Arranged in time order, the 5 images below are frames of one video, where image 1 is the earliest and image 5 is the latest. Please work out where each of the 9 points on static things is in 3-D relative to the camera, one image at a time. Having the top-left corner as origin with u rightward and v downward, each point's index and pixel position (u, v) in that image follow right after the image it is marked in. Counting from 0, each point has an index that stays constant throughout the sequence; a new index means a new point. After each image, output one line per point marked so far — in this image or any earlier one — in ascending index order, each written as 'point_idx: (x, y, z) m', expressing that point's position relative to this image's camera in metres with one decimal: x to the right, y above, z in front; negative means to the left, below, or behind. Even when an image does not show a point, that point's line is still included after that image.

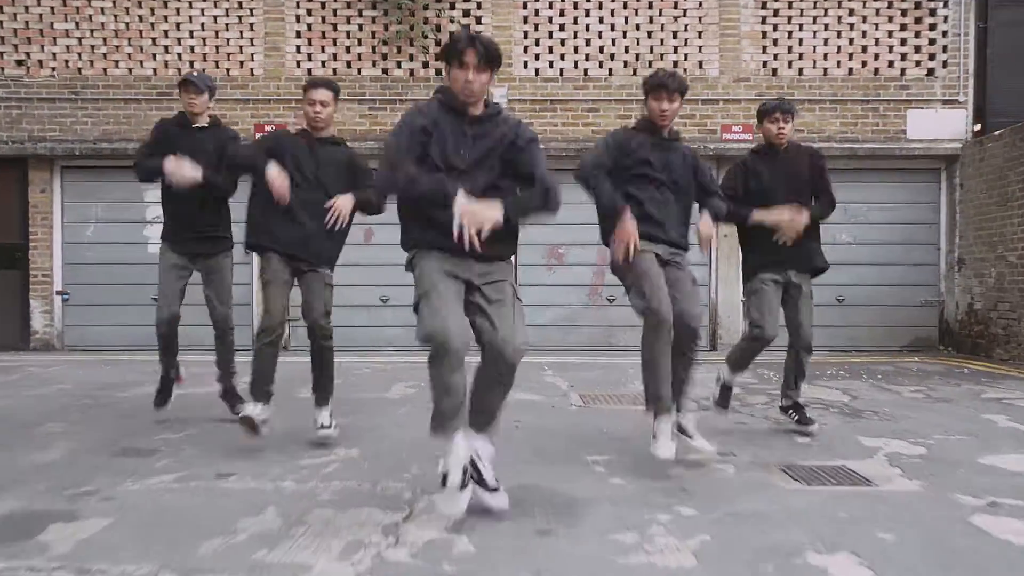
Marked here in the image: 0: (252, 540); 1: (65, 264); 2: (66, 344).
0: (-0.7, -0.7, +2.5) m
1: (-4.2, +0.2, +8.7) m
2: (-4.2, -0.5, +8.8) m
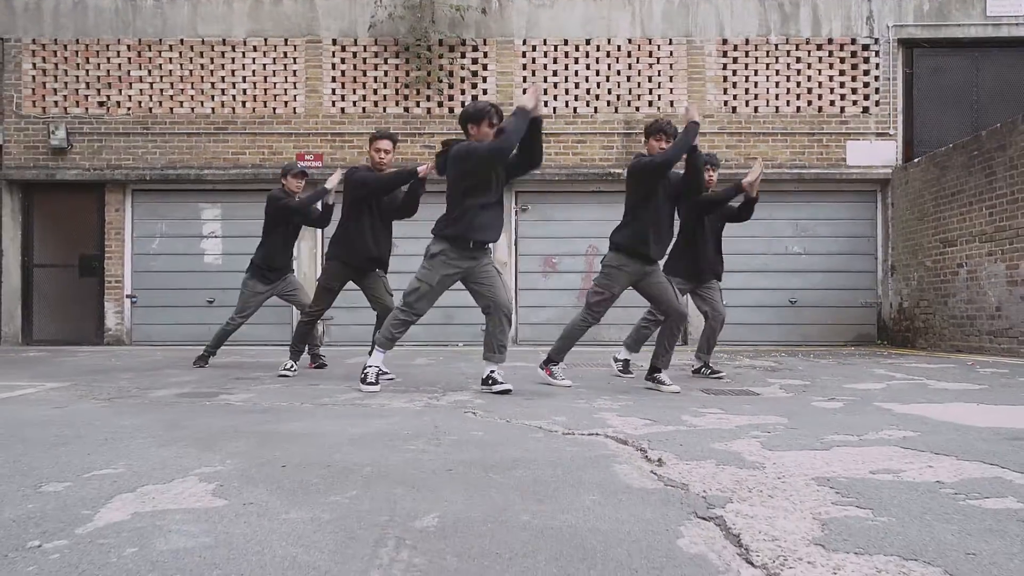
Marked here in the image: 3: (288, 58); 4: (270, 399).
0: (-0.7, -0.5, +4.1) m
1: (-4.2, +0.2, +10.3) m
2: (-4.2, -0.6, +10.3) m
3: (-2.5, +2.6, +10.3) m
4: (-1.1, -0.5, +4.0) m
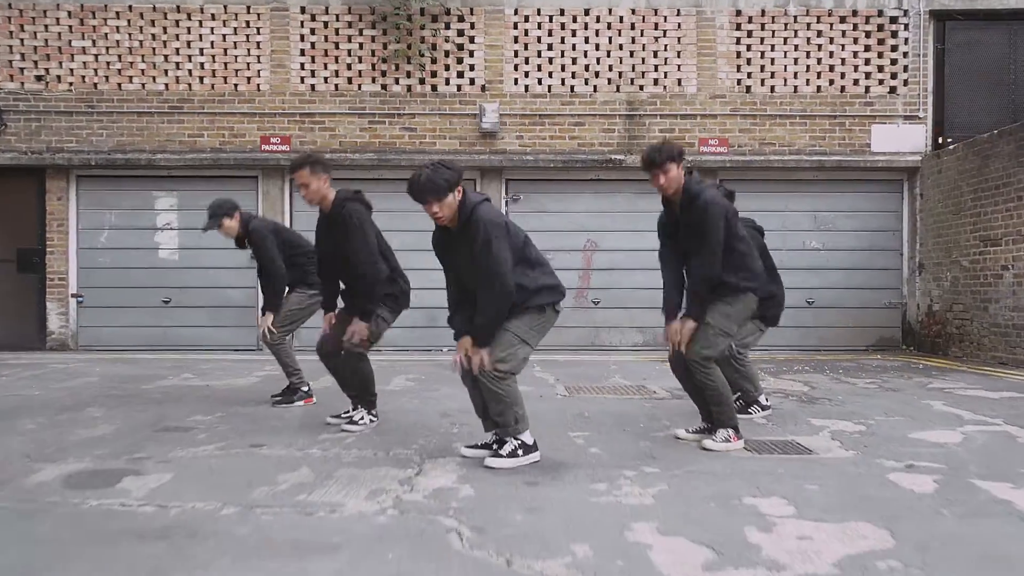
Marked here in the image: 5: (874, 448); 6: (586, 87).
0: (-0.7, -0.7, +3.1) m
1: (-4.3, +0.2, +9.3) m
2: (-4.3, -0.6, +9.3) m
3: (-2.6, +2.6, +9.2) m
4: (-1.1, -0.7, +3.0) m
5: (+1.6, -0.7, +4.2) m
6: (+0.7, +2.0, +9.3) m
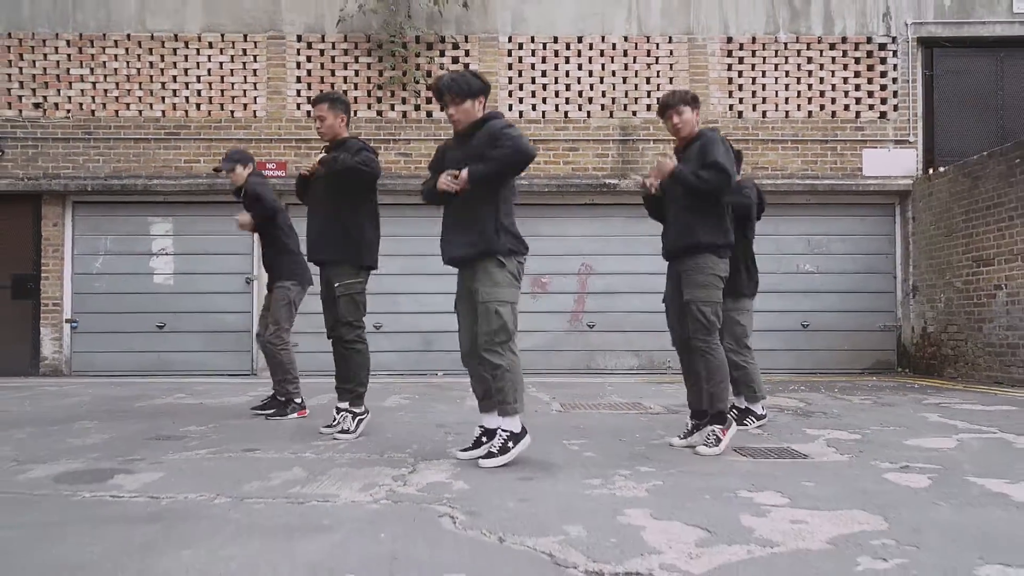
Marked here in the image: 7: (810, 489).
0: (-0.7, -0.6, +3.0) m
1: (-4.4, -0.1, +9.3) m
2: (-4.4, -0.8, +9.2) m
3: (-2.7, +2.3, +9.3) m
4: (-1.1, -0.6, +3.0) m
5: (+1.6, -0.7, +4.1) m
6: (+0.7, +1.8, +9.4) m
7: (+1.0, -0.7, +3.2) m
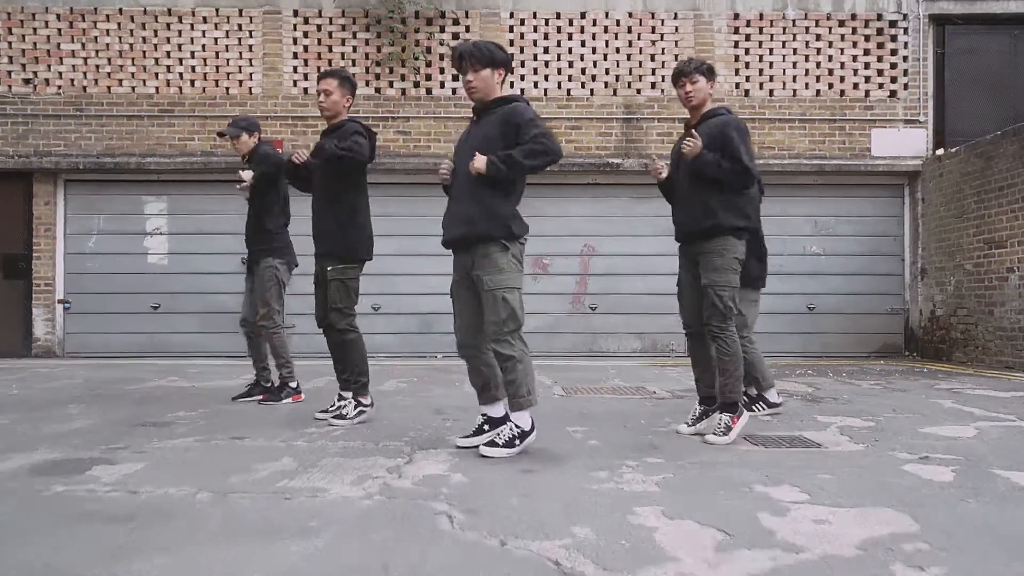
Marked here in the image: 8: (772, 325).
0: (-0.7, -0.6, +2.9) m
1: (-4.4, +0.1, +9.1) m
2: (-4.4, -0.6, +9.1) m
3: (-2.6, +2.5, +9.1) m
4: (-1.1, -0.6, +2.8) m
5: (+1.6, -0.7, +4.0) m
6: (+0.7, +2.0, +9.2) m
7: (+1.0, -0.6, +3.0) m
8: (+2.6, -0.4, +9.3) m
